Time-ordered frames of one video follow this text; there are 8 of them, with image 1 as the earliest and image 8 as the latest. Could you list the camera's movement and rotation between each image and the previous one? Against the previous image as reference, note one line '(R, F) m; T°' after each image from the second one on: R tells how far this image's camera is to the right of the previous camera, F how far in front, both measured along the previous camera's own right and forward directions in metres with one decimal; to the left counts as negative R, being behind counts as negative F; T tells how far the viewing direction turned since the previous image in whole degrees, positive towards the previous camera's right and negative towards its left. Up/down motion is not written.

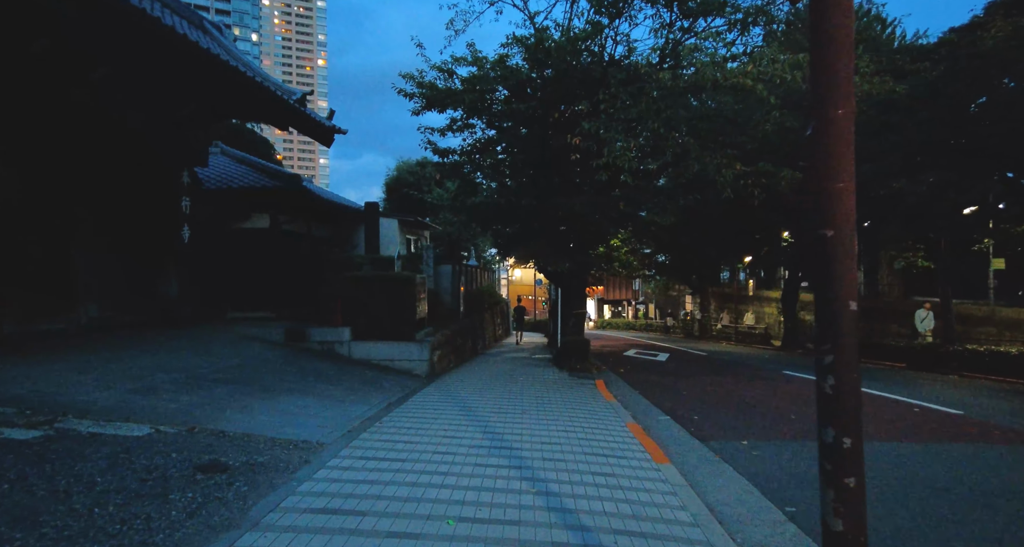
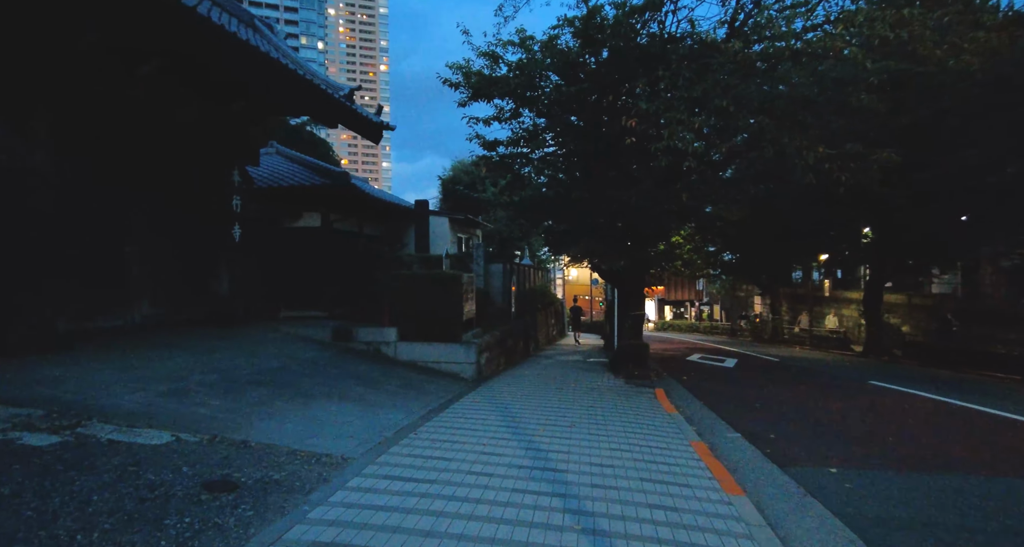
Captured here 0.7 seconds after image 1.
(+0.1, +0.6) m; -6°
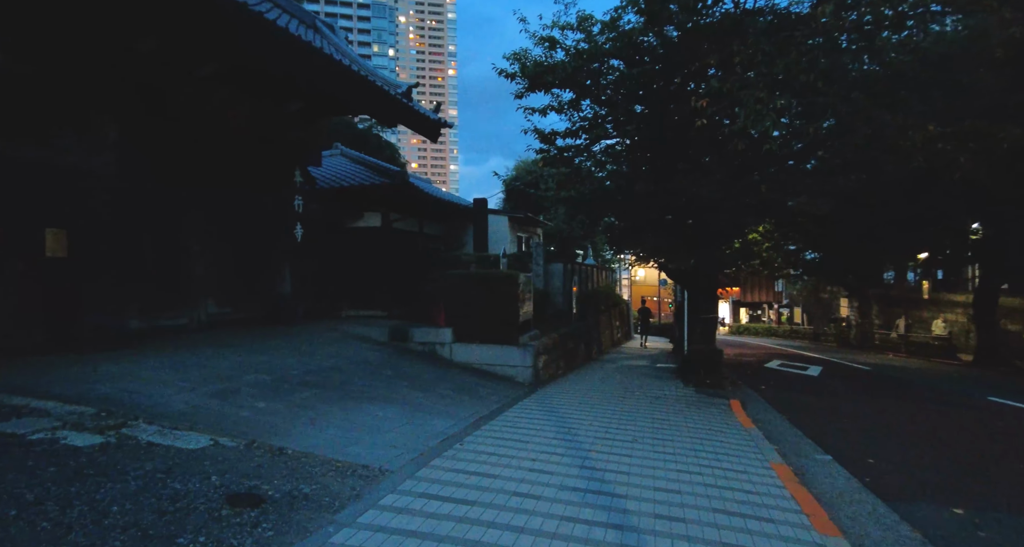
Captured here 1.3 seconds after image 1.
(+0.1, +0.4) m; -7°
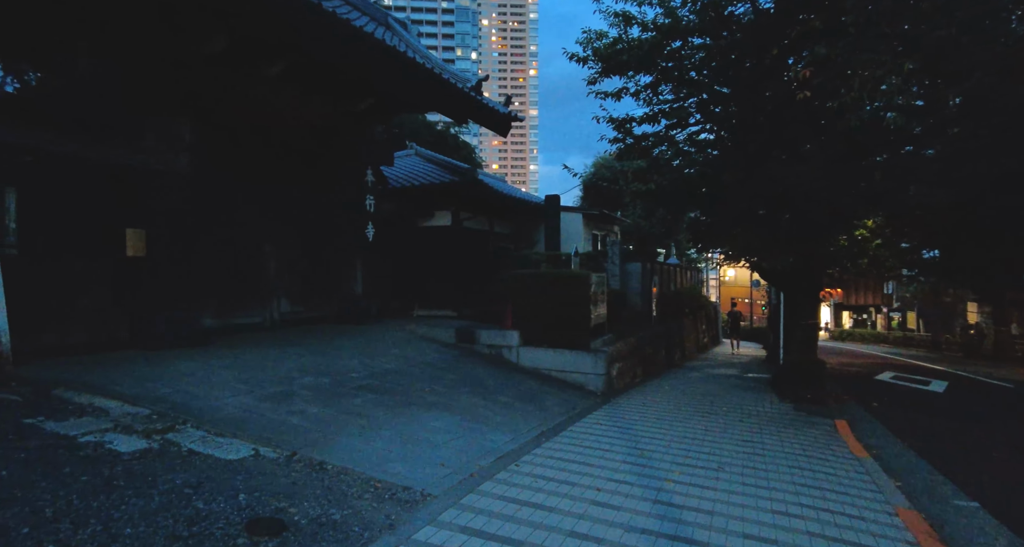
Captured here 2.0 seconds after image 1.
(+0.1, +0.5) m; -8°
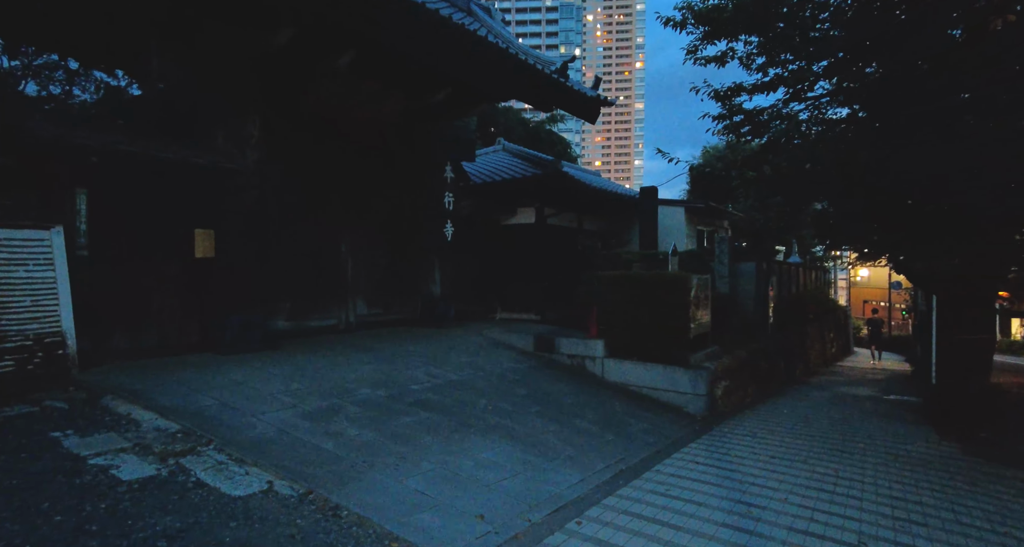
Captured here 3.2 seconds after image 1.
(+0.3, +0.9) m; -10°
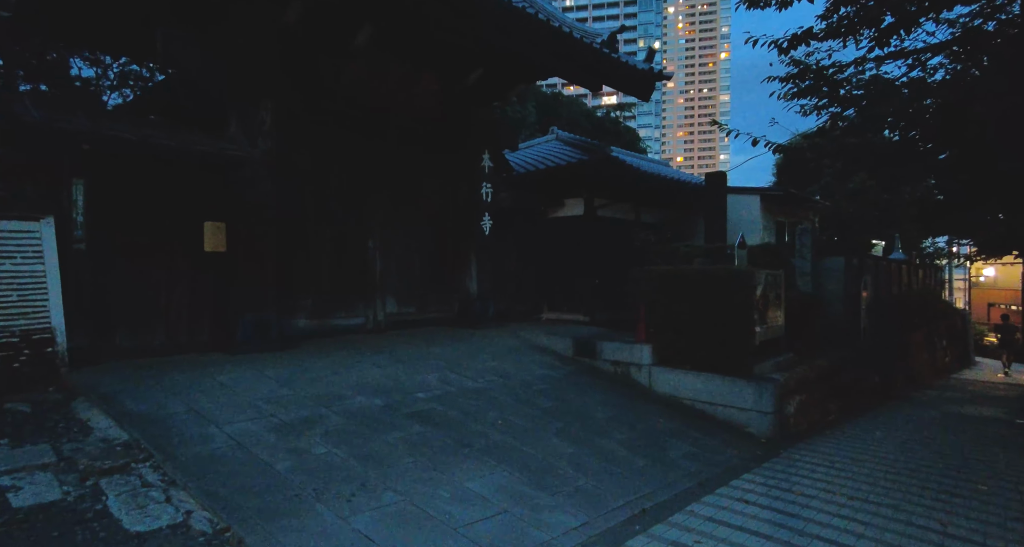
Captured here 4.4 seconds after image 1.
(+0.5, +0.8) m; -8°
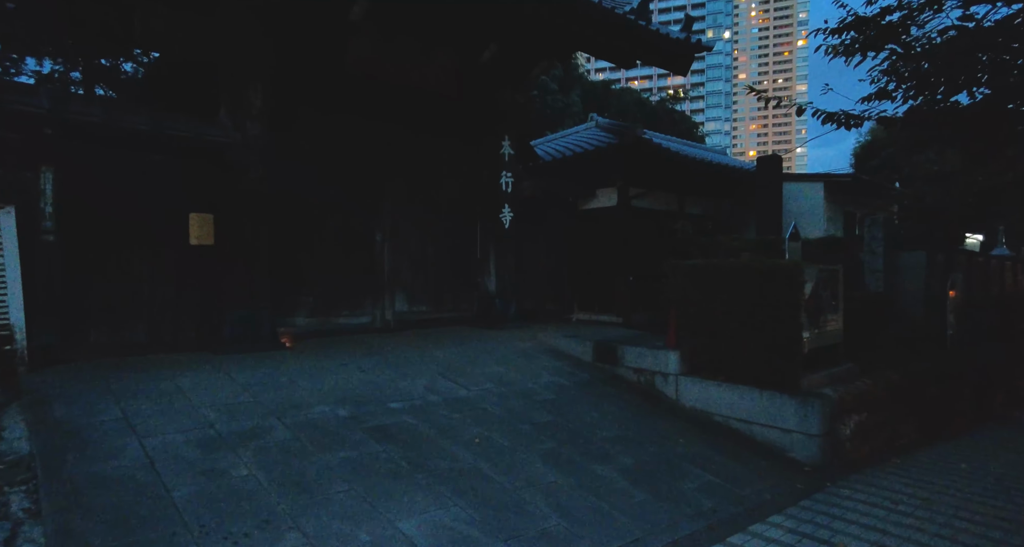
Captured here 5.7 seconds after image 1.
(+0.6, +0.8) m; -6°
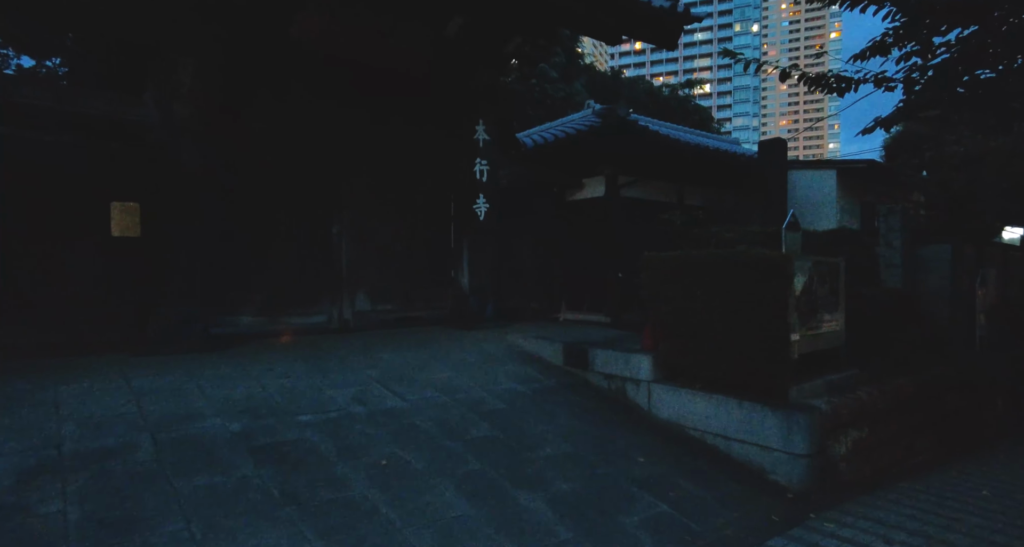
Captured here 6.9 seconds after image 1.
(+0.7, +0.7) m; -3°
